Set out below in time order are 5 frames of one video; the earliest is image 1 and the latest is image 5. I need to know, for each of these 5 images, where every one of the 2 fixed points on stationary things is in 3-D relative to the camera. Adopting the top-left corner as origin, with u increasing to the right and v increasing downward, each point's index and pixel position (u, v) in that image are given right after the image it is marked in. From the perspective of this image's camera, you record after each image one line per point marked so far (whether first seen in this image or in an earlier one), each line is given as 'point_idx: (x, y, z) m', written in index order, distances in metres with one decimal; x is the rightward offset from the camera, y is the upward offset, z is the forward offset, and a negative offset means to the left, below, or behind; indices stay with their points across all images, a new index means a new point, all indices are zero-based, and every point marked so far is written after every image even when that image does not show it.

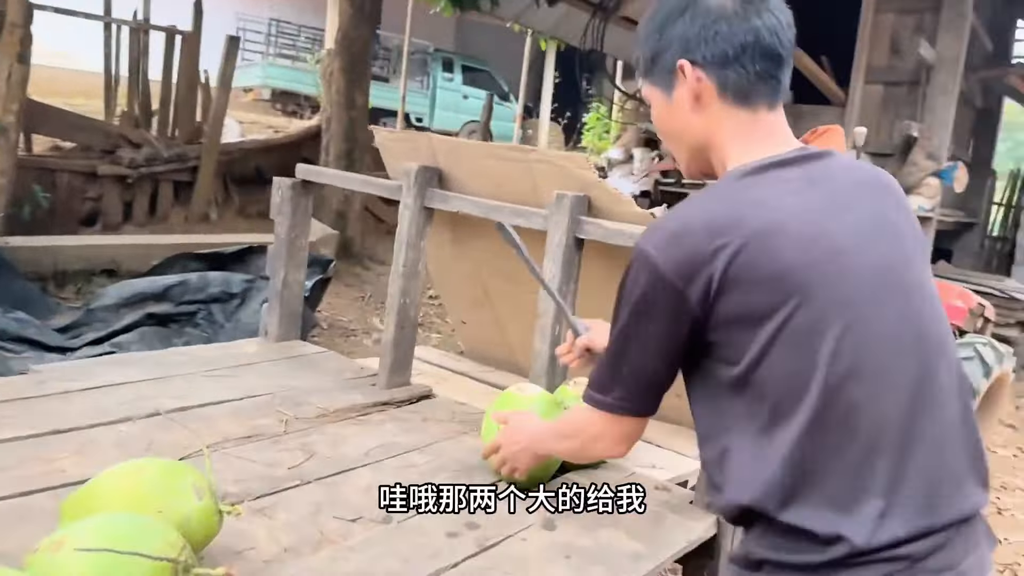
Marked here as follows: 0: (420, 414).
0: (-0.4, -0.5, +3.7) m
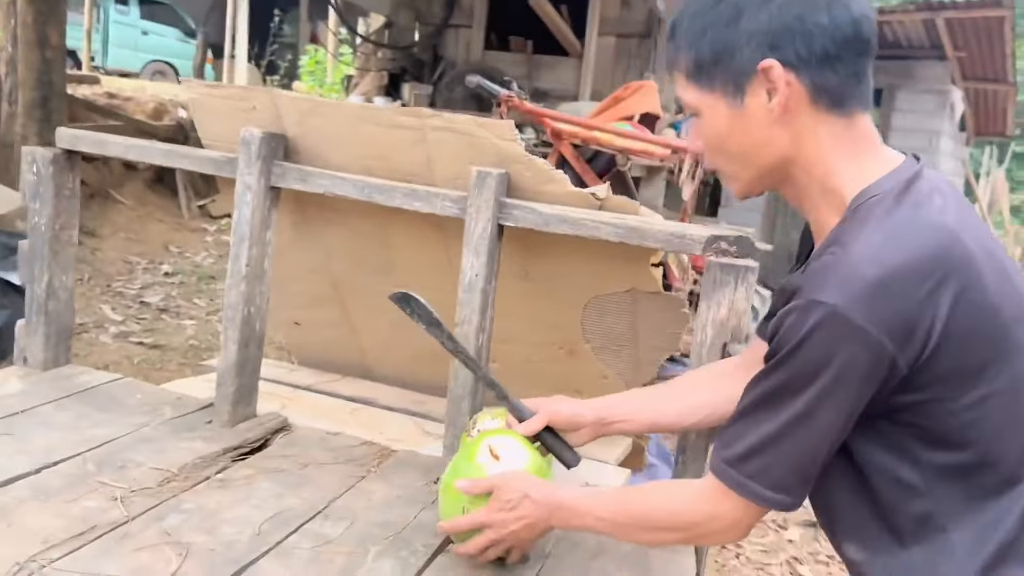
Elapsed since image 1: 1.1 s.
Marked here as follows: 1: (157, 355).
0: (-0.7, -0.5, +2.9) m
1: (-2.5, -0.5, +6.3) m
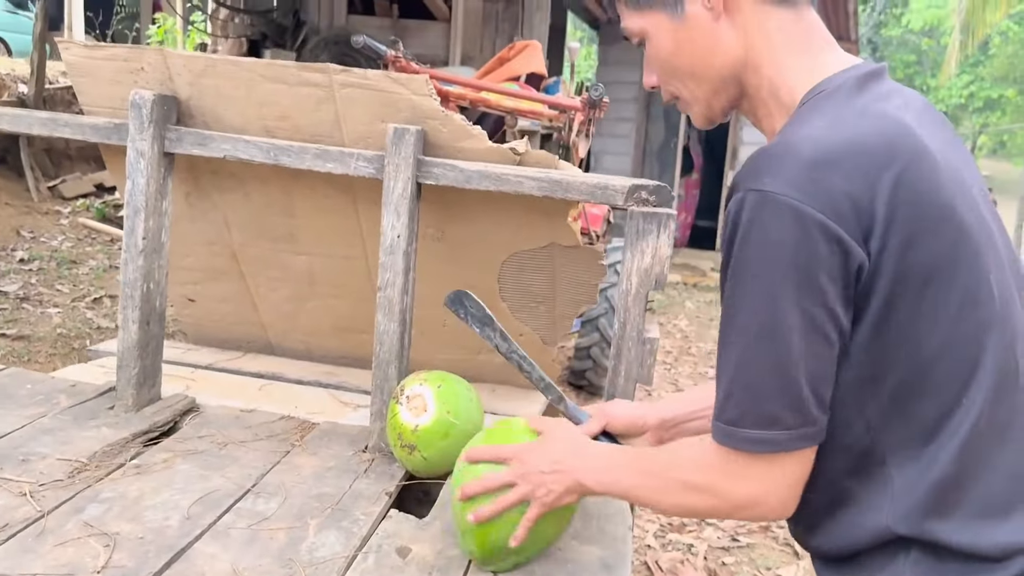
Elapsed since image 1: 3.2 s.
0: (-0.9, -0.5, +2.7) m
1: (-3.2, -0.4, +5.9) m
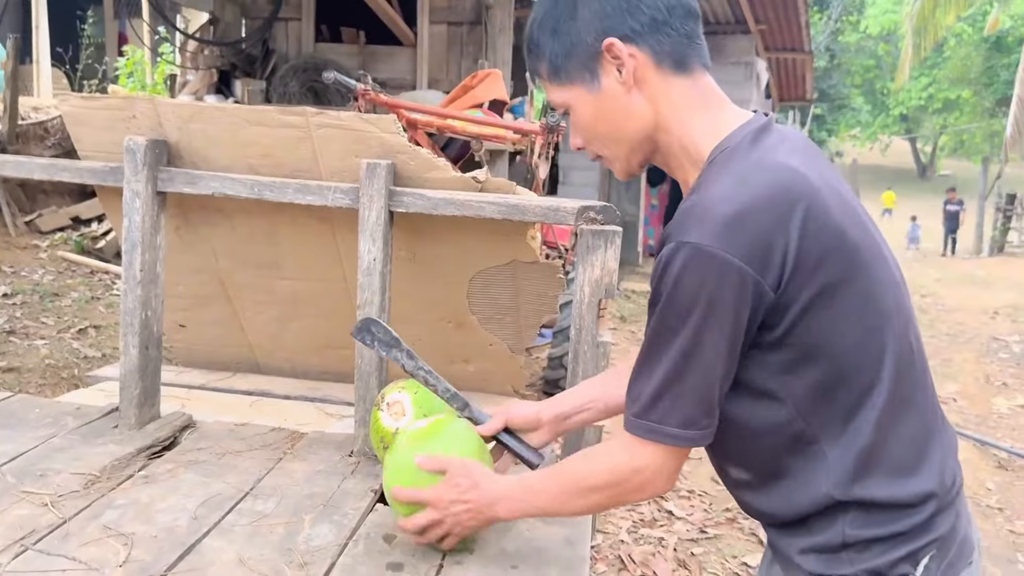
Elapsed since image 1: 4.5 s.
0: (-1.0, -0.5, +3.0) m
1: (-3.4, -0.6, +6.1) m
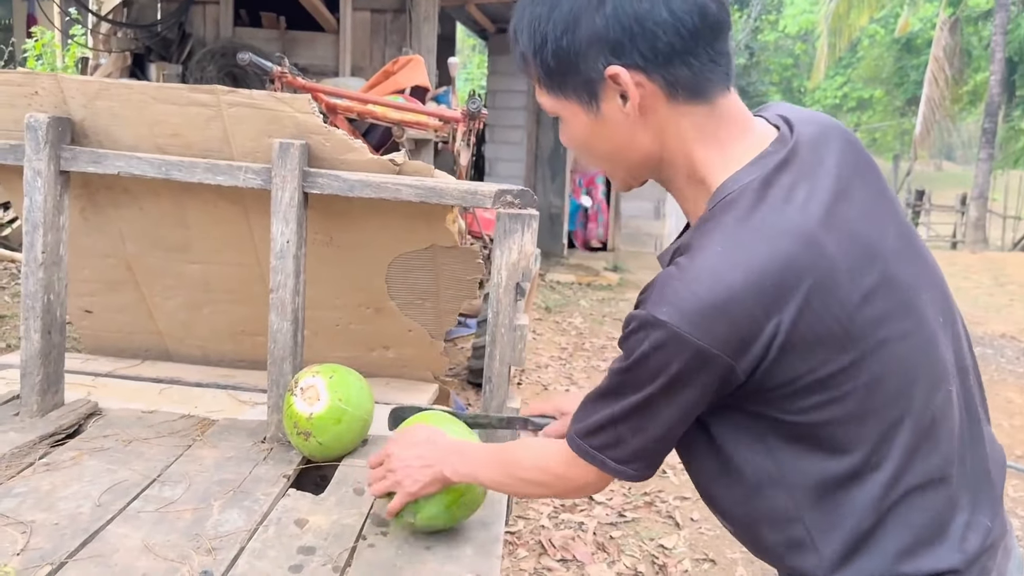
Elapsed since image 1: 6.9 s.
0: (-1.3, -0.5, +2.9) m
1: (-3.9, -0.5, +5.8) m
